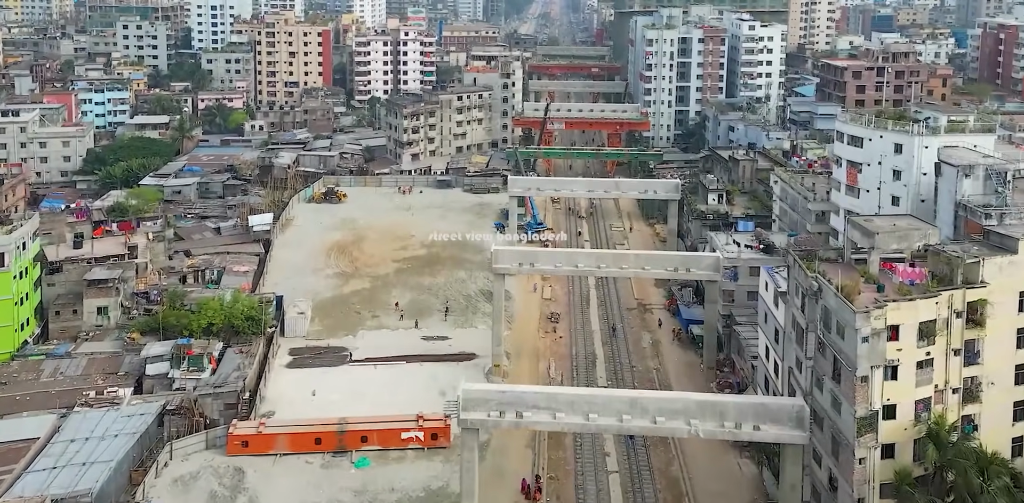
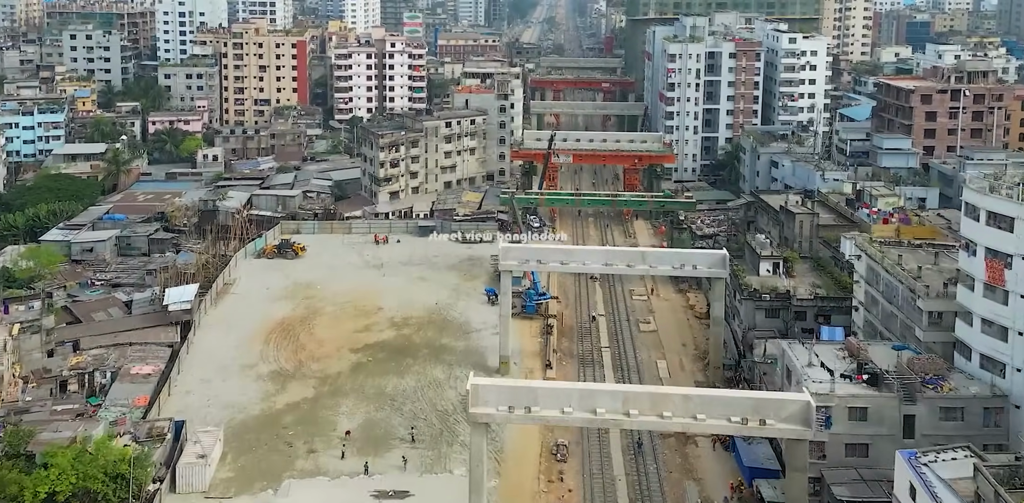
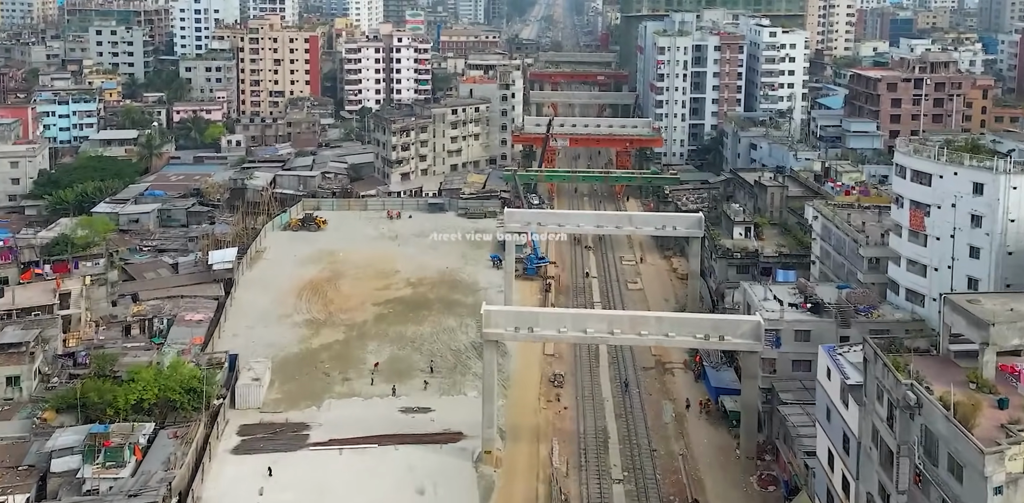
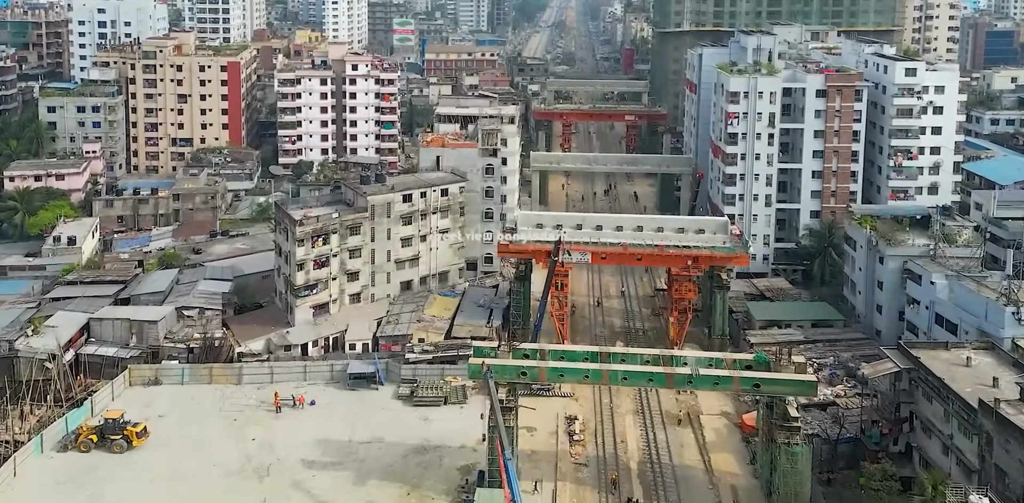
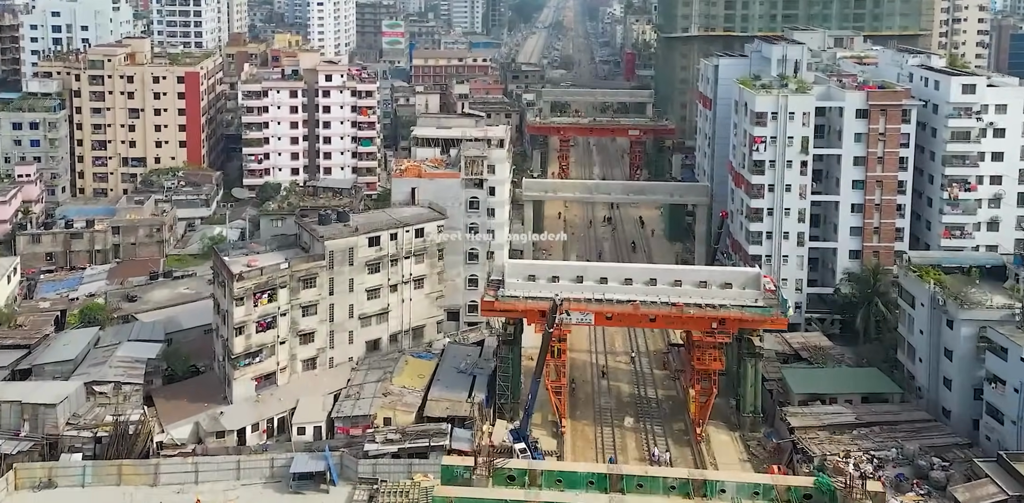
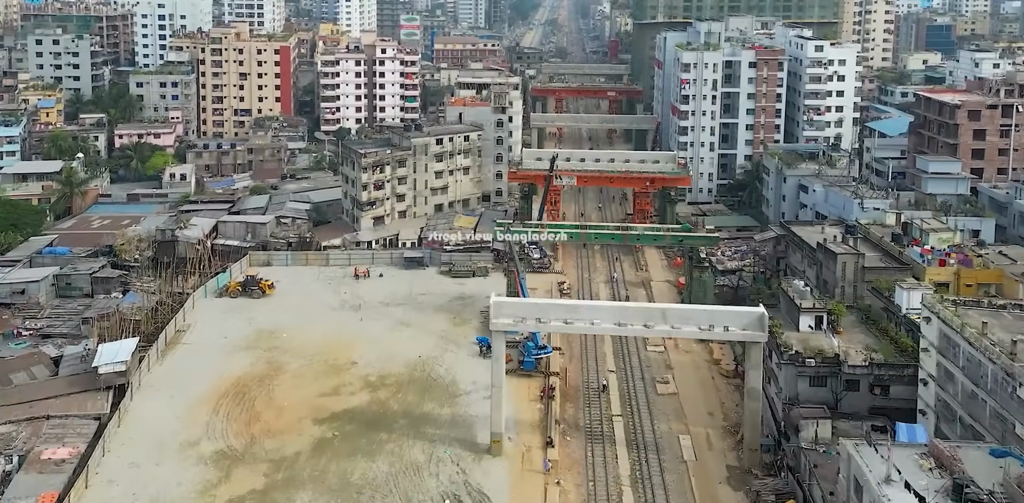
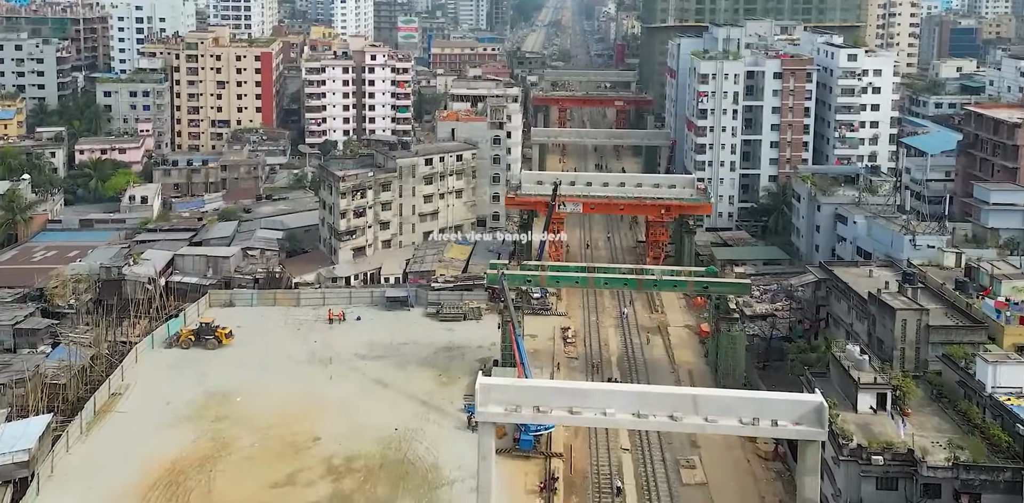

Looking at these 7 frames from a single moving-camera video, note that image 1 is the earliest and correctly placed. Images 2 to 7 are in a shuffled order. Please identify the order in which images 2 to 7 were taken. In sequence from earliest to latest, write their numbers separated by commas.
3, 2, 6, 7, 4, 5
